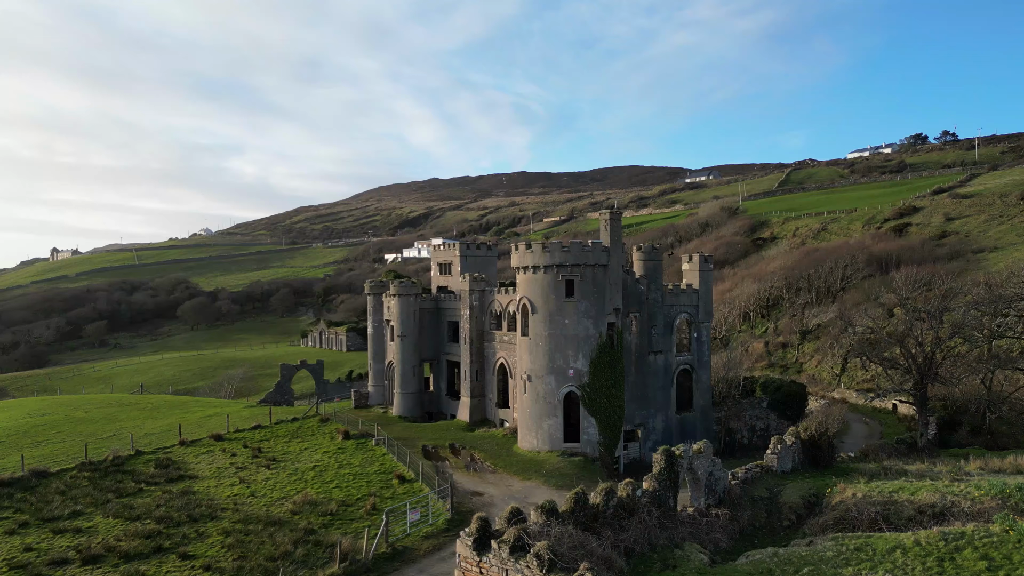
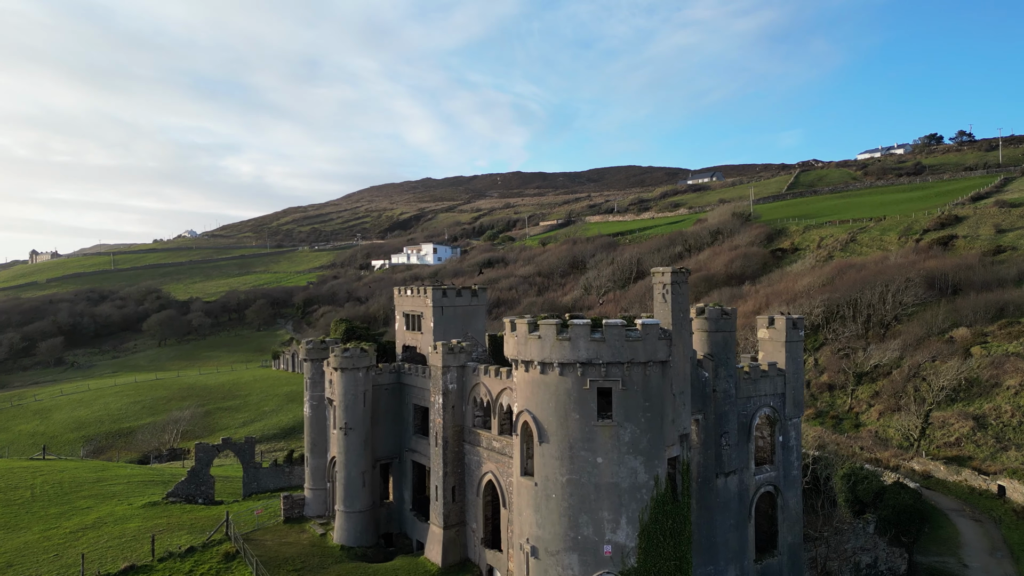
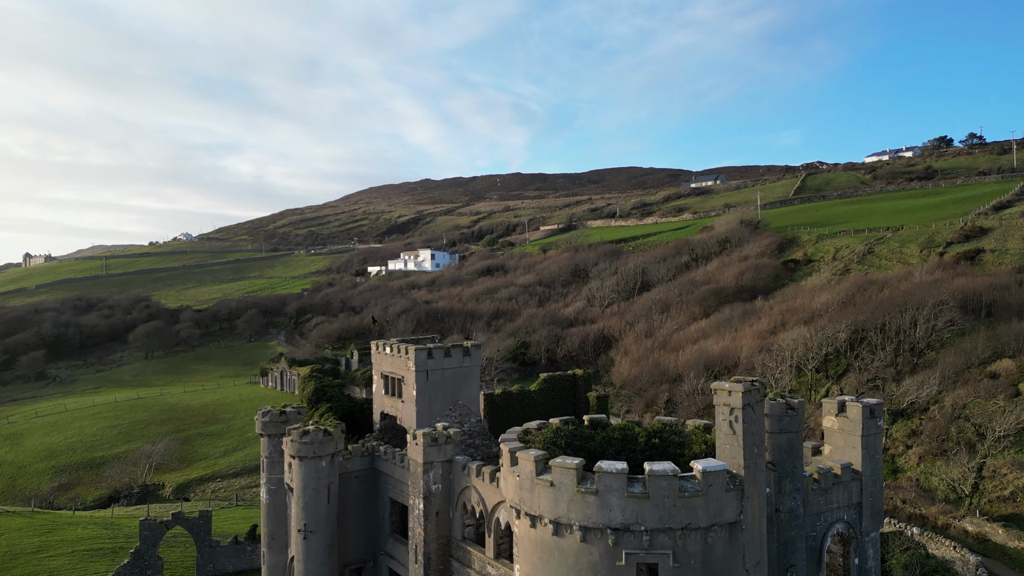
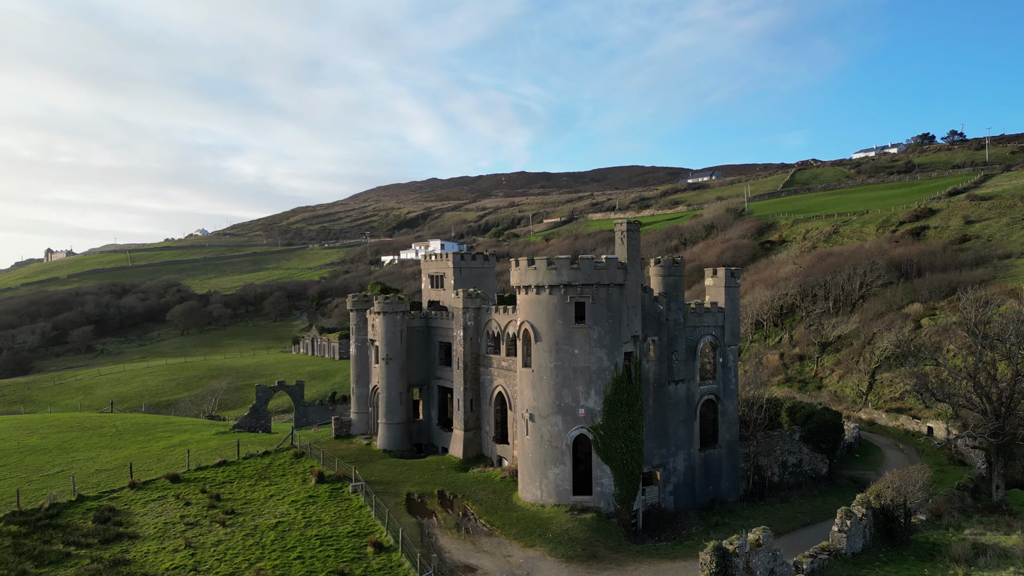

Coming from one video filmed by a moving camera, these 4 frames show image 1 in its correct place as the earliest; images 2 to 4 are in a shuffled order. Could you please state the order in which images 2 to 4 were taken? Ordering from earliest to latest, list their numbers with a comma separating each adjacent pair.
4, 2, 3
